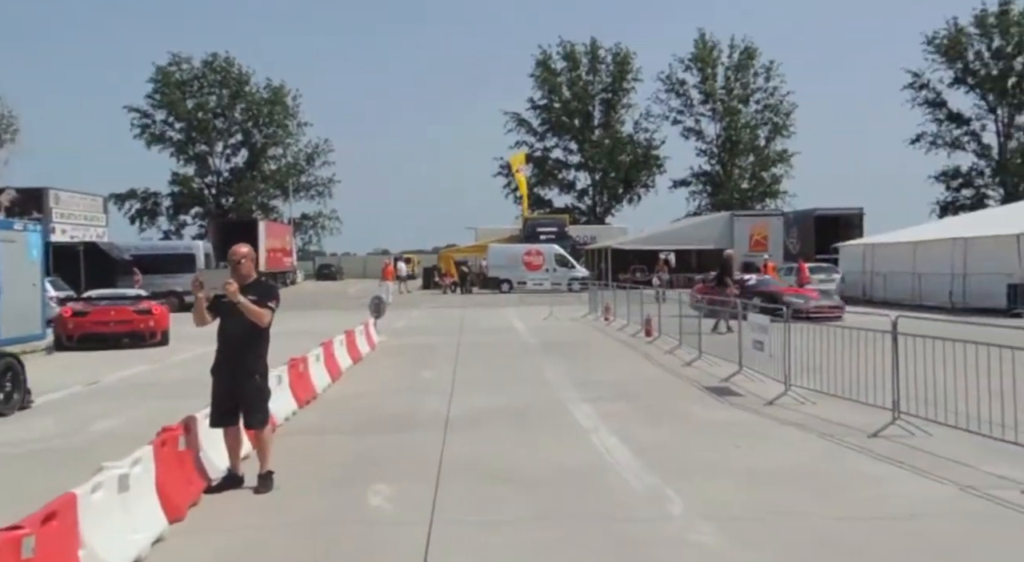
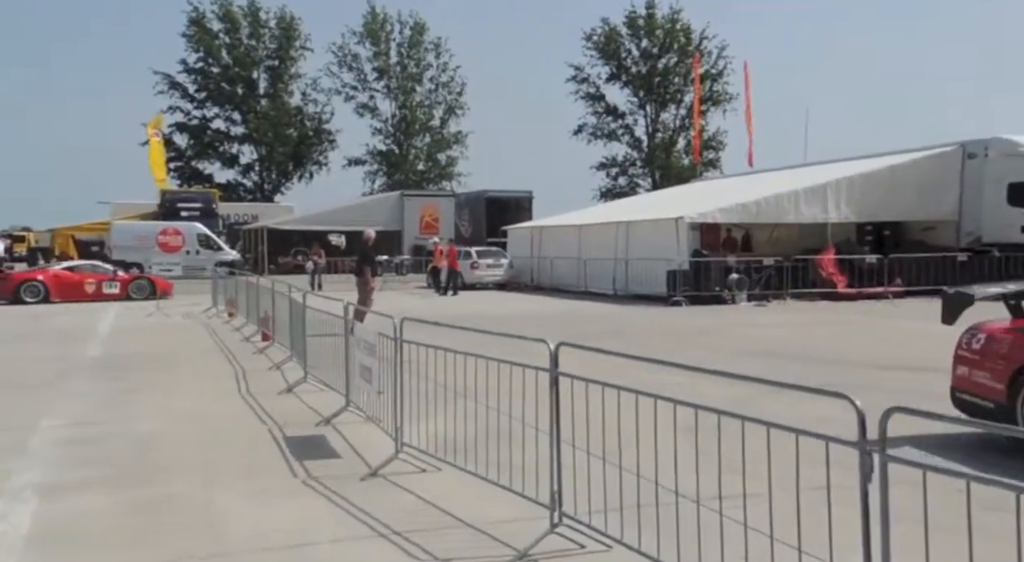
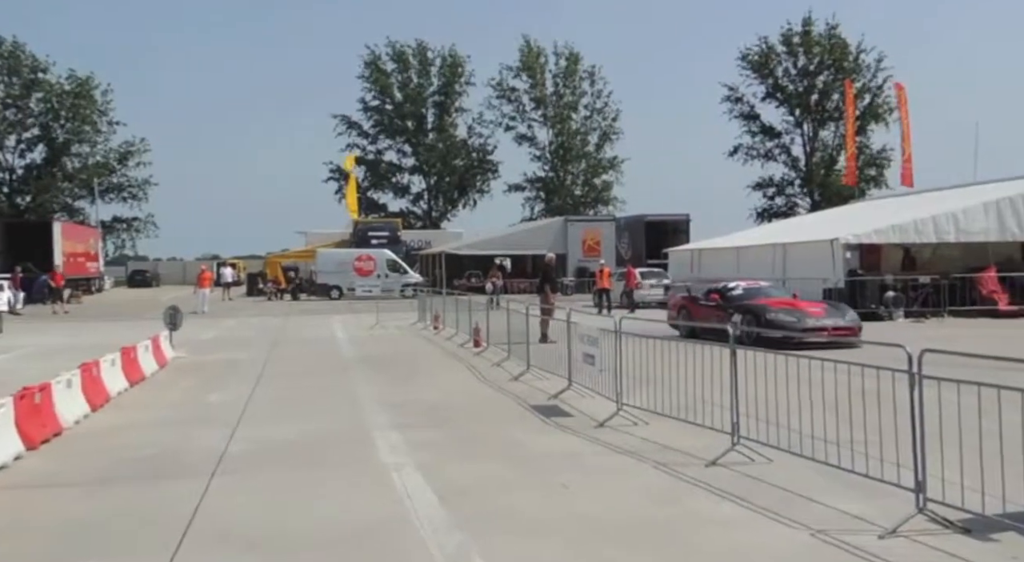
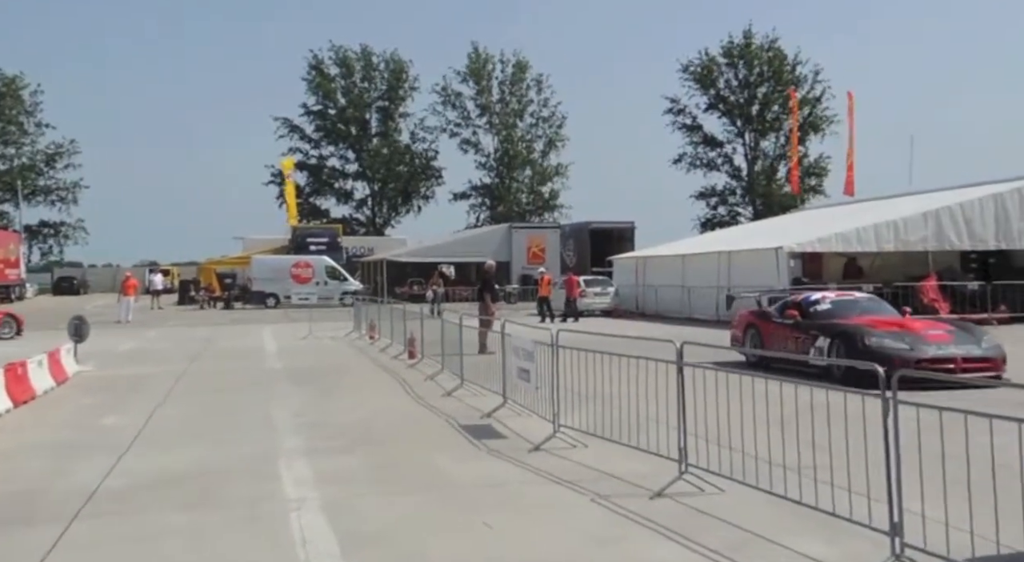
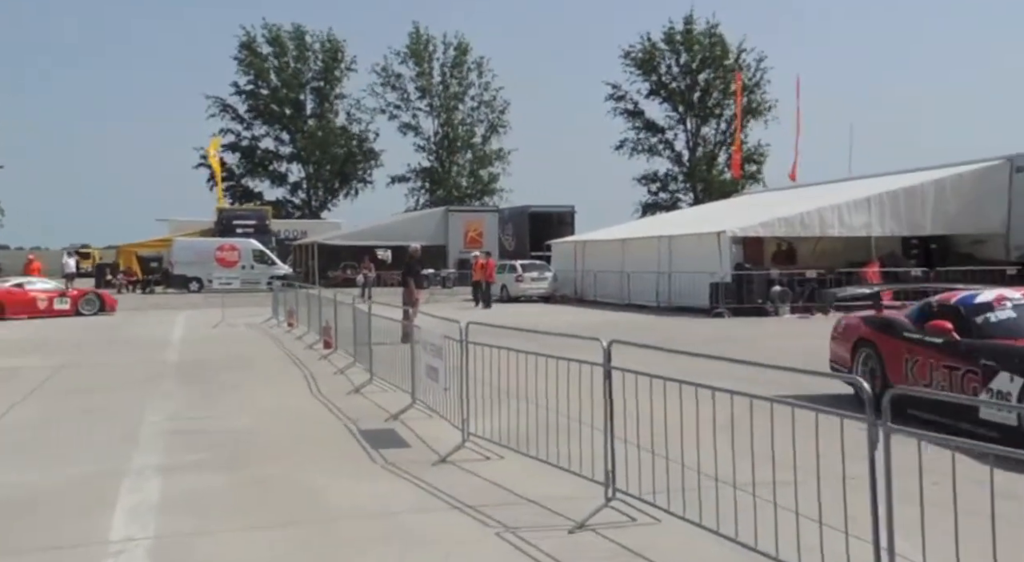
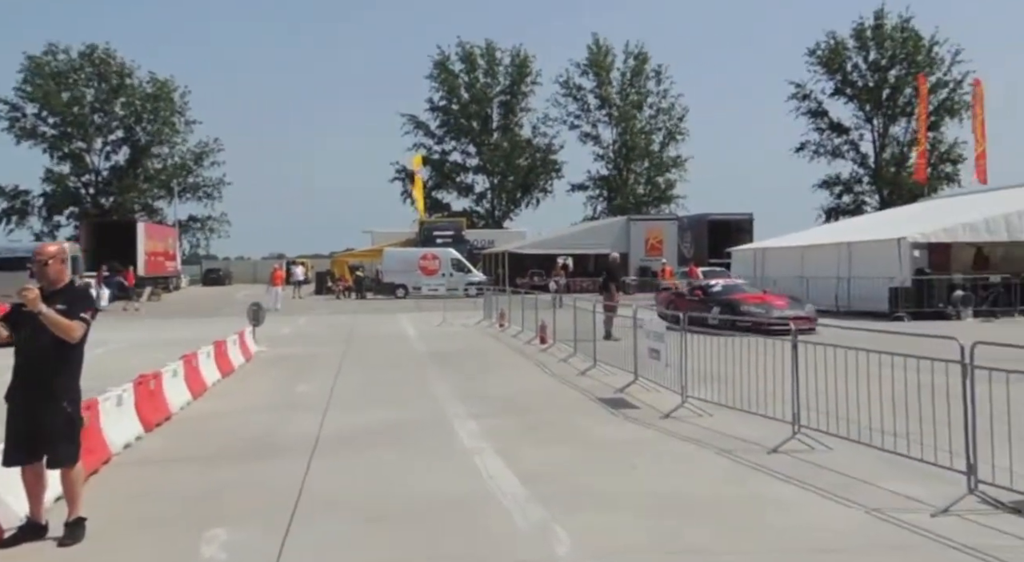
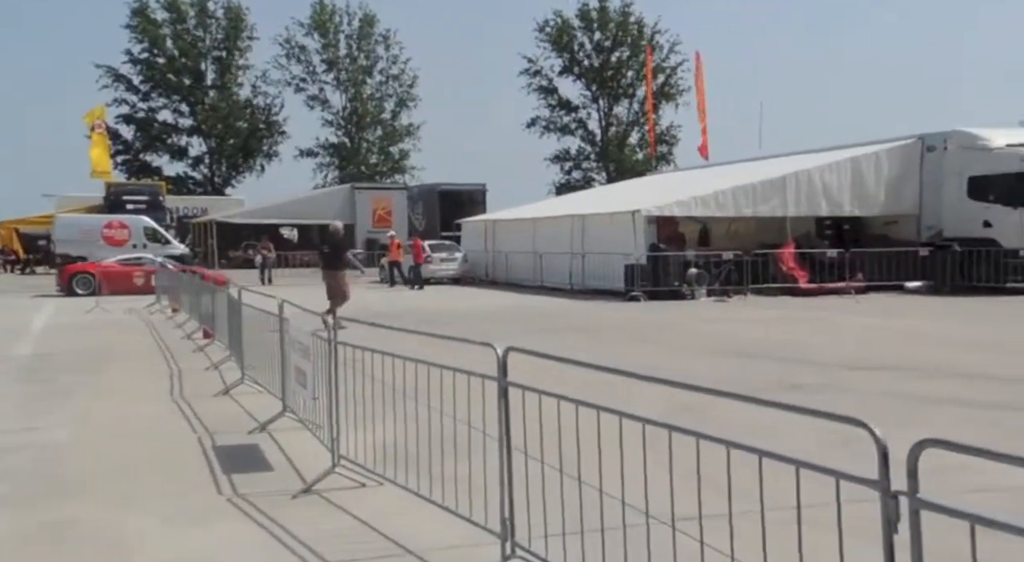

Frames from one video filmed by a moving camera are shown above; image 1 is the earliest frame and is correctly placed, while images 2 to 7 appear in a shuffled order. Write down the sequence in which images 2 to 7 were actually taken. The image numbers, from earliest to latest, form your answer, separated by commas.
6, 3, 4, 5, 2, 7
